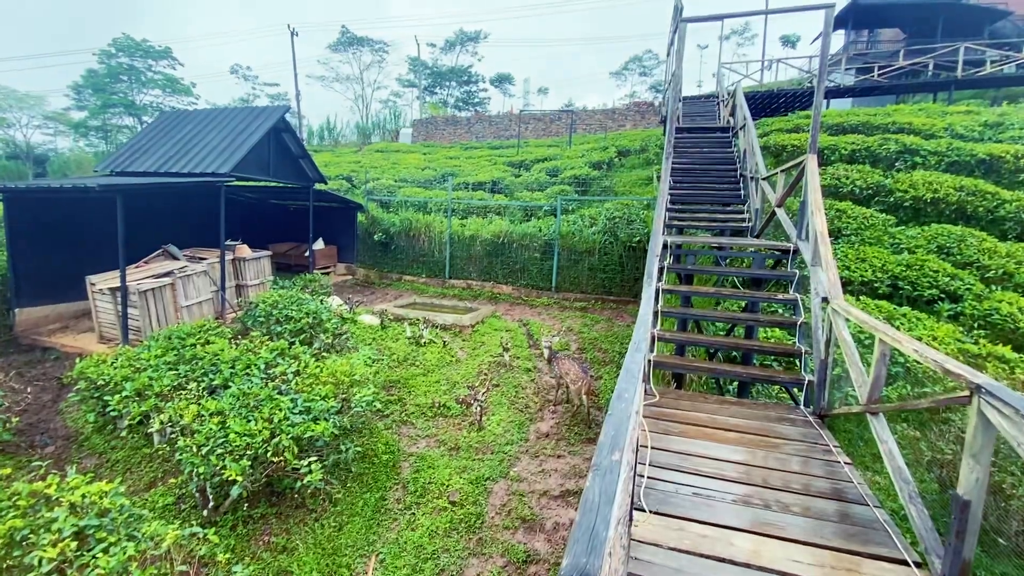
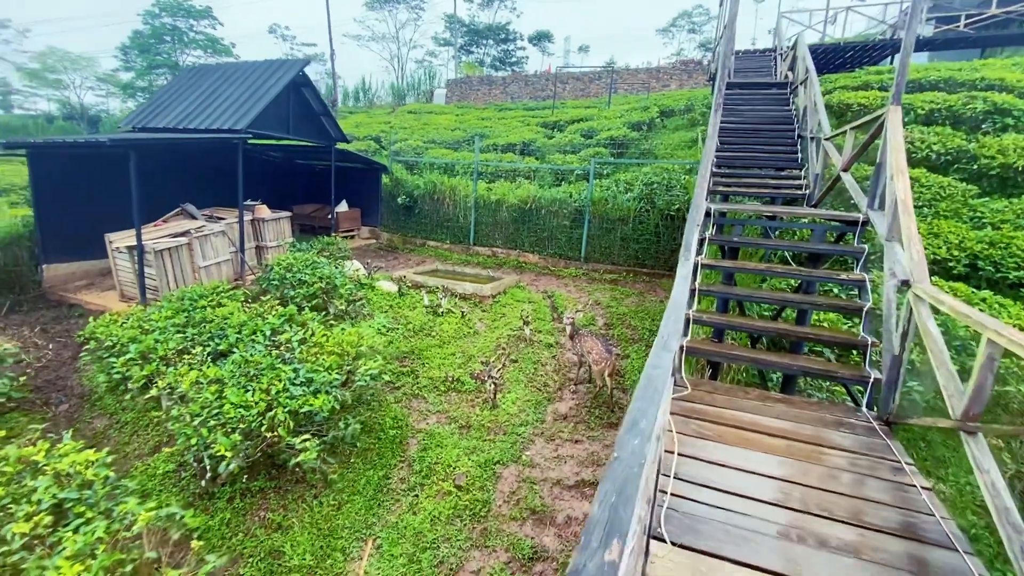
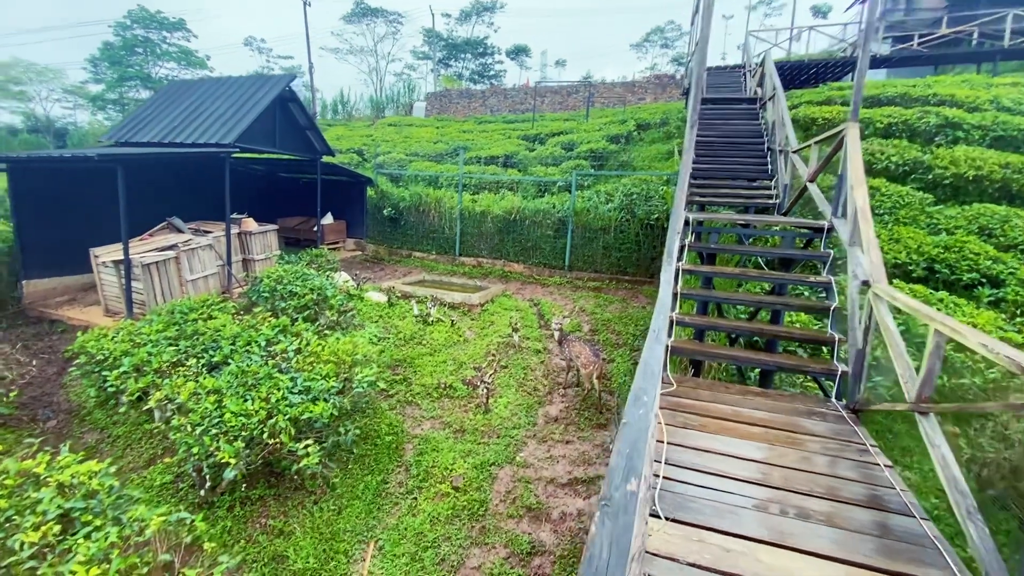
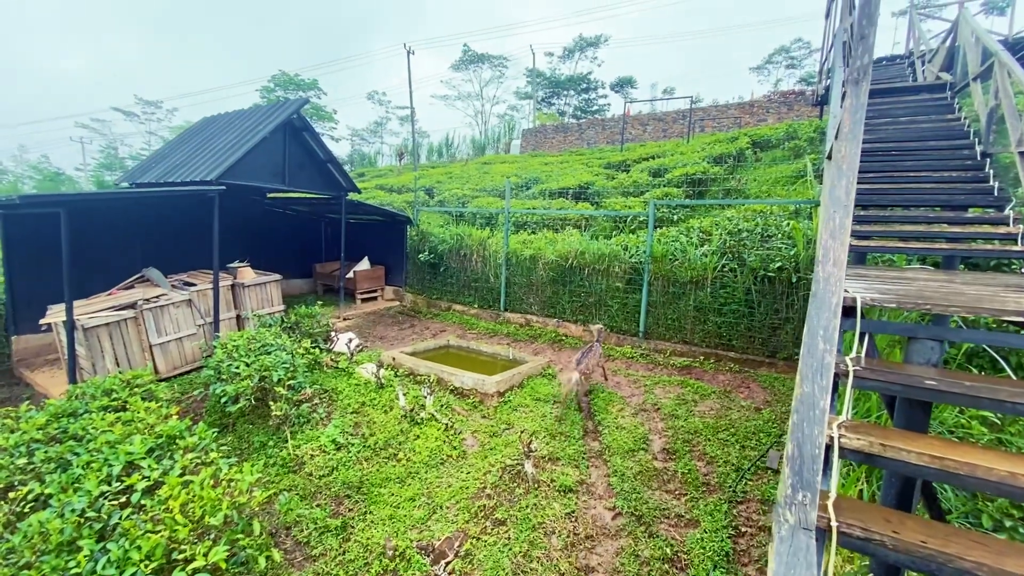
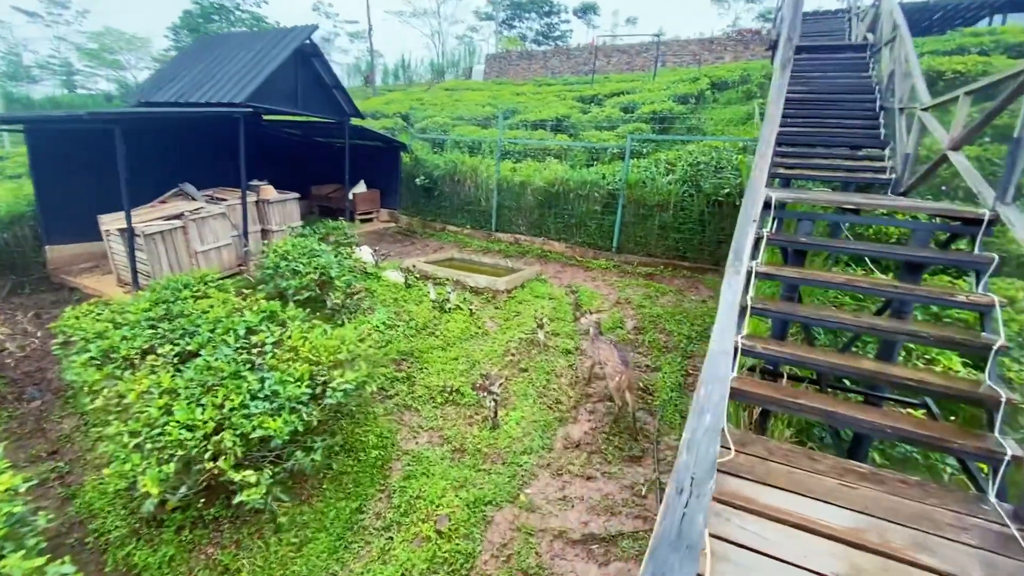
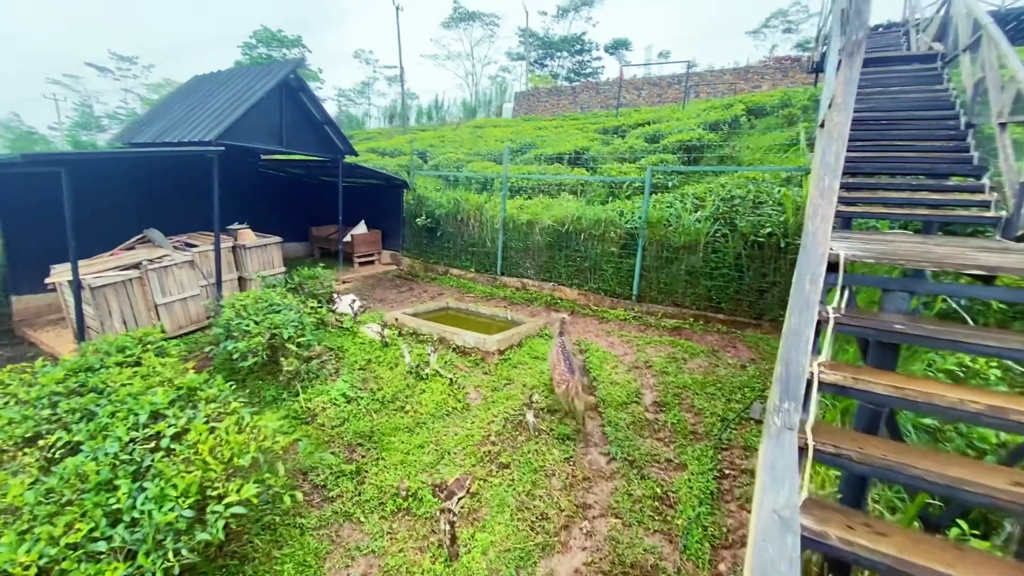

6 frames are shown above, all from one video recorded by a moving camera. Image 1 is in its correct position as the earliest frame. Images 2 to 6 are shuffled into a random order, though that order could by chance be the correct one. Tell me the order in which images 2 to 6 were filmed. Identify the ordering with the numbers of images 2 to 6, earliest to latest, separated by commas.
3, 2, 5, 6, 4
